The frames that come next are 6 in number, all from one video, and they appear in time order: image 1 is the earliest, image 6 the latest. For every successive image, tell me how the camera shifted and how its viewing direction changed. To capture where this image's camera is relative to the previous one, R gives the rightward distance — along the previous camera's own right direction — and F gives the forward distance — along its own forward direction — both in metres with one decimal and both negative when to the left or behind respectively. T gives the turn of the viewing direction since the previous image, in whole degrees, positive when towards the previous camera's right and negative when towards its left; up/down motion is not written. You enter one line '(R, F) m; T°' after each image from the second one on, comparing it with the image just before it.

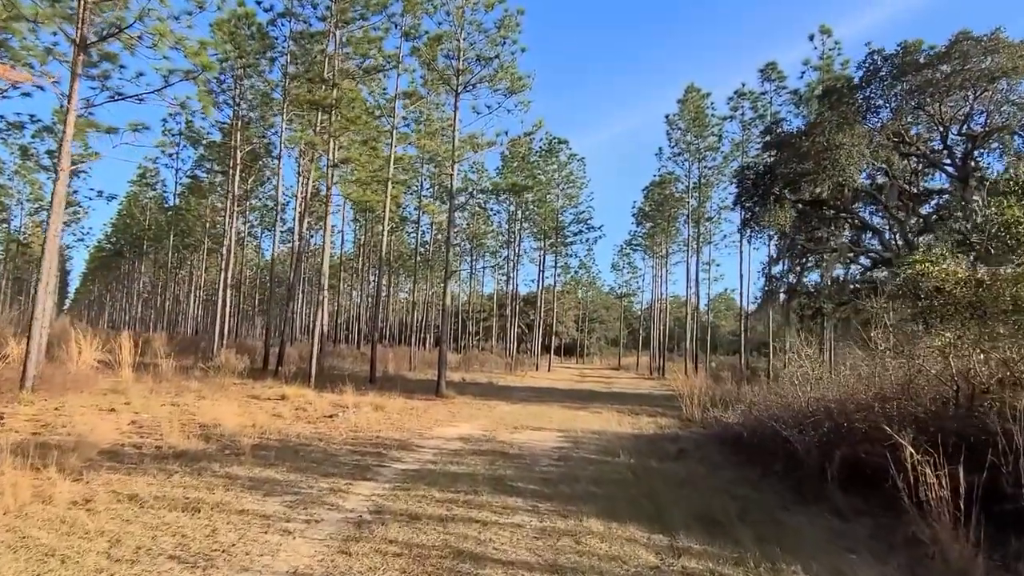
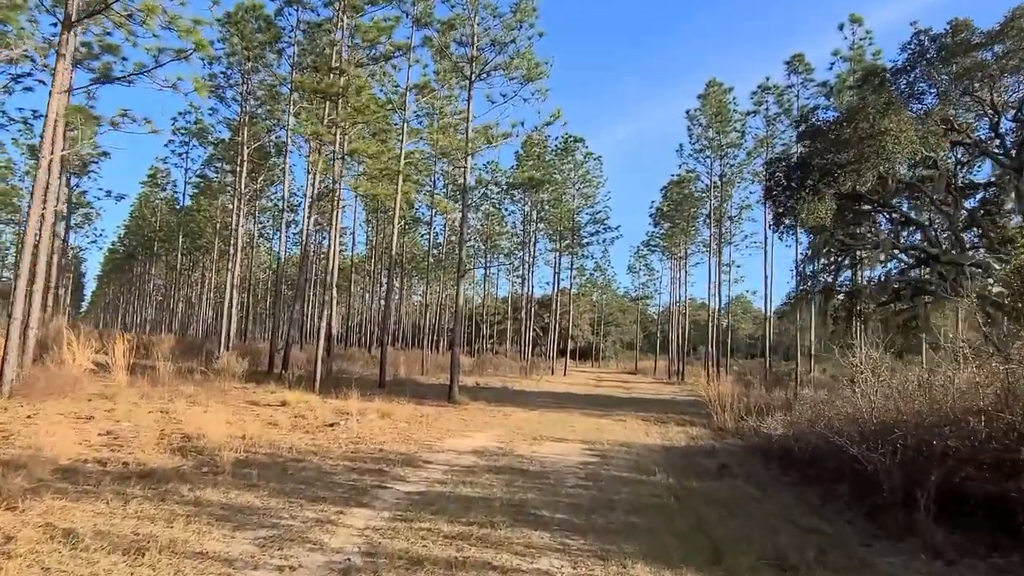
(-0.1, +1.0) m; -1°
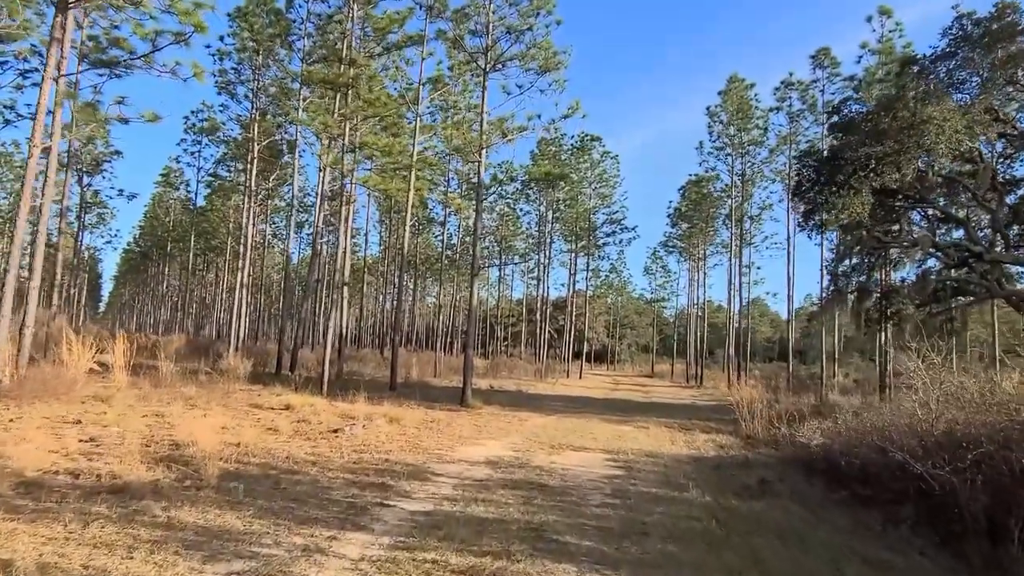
(0.0, +0.7) m; -1°
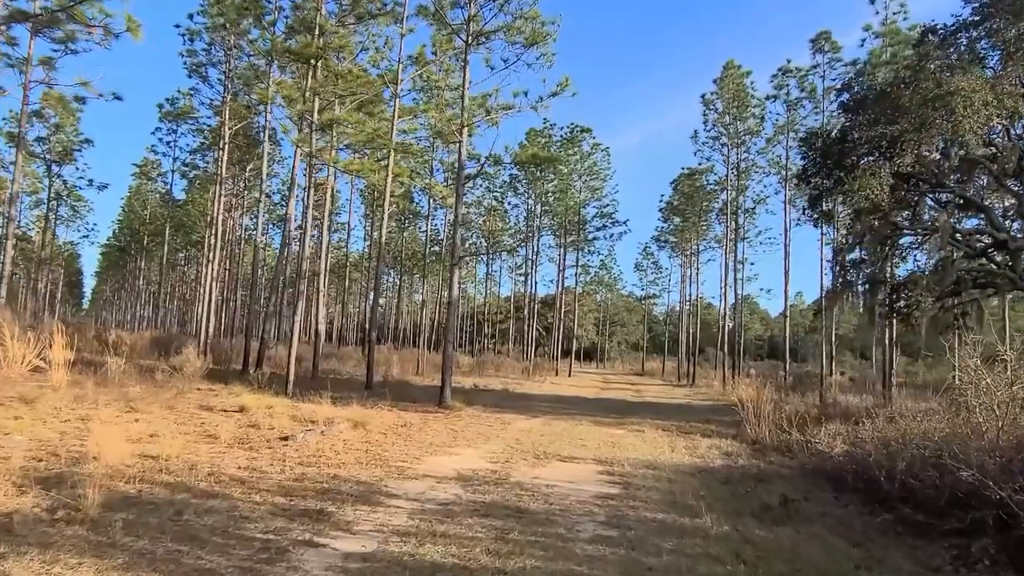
(+0.1, +1.2) m; +1°
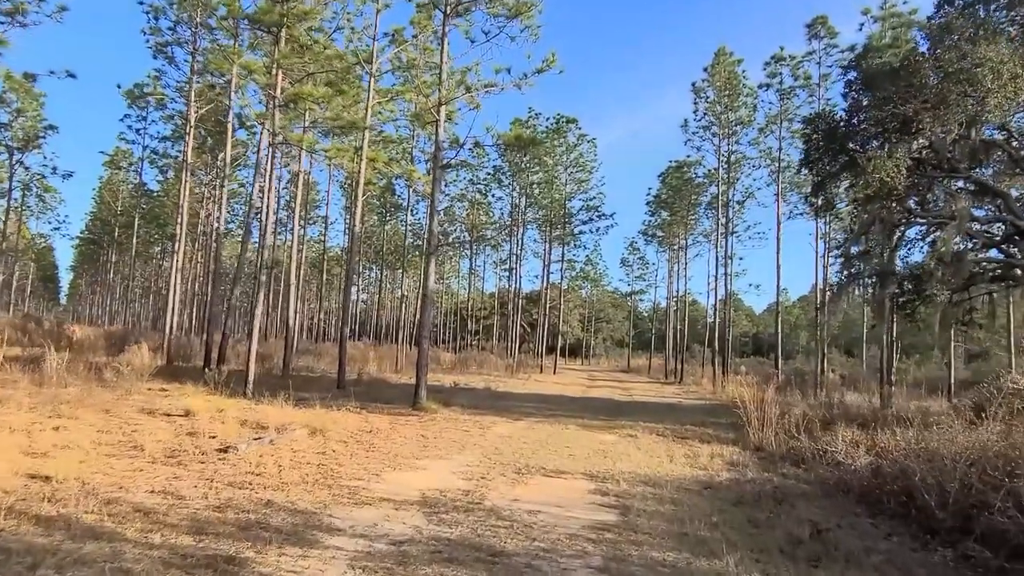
(+0.1, +1.1) m; +1°
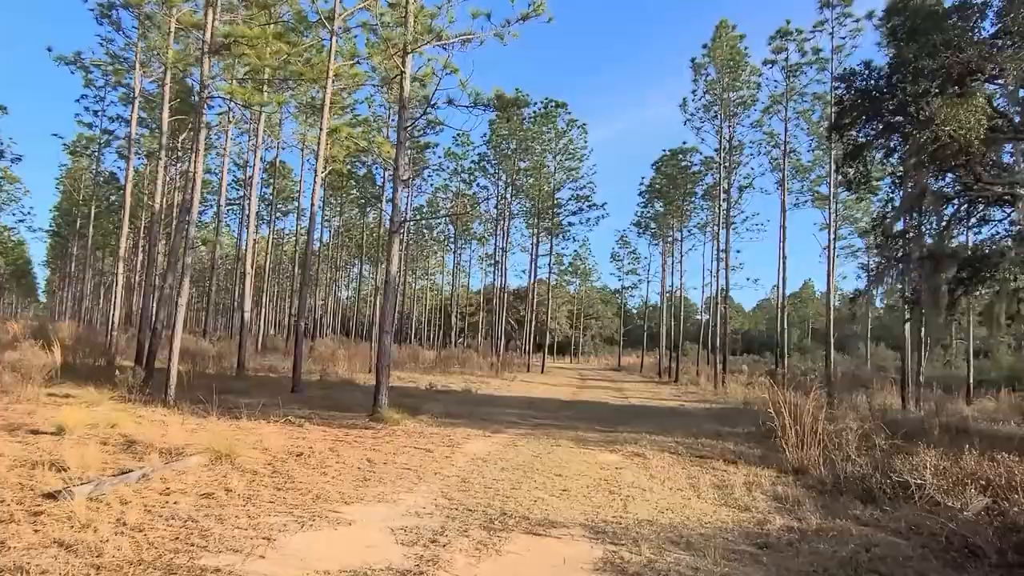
(+0.1, +2.1) m; +1°
